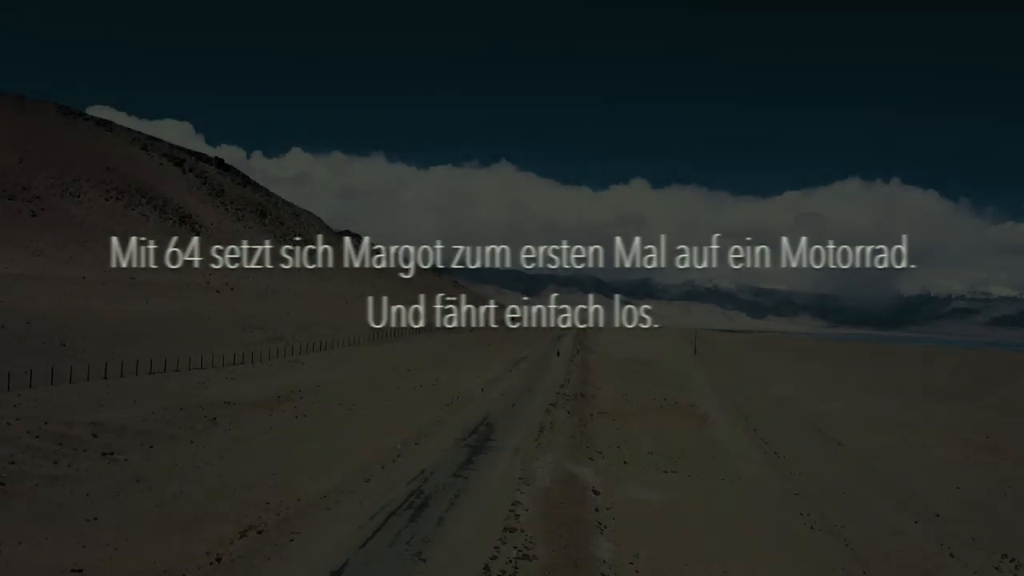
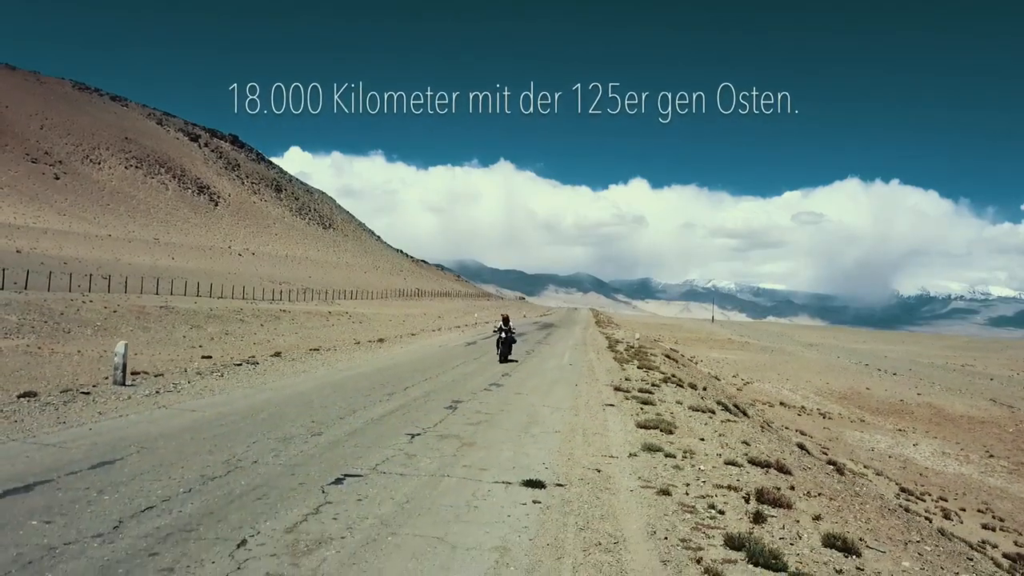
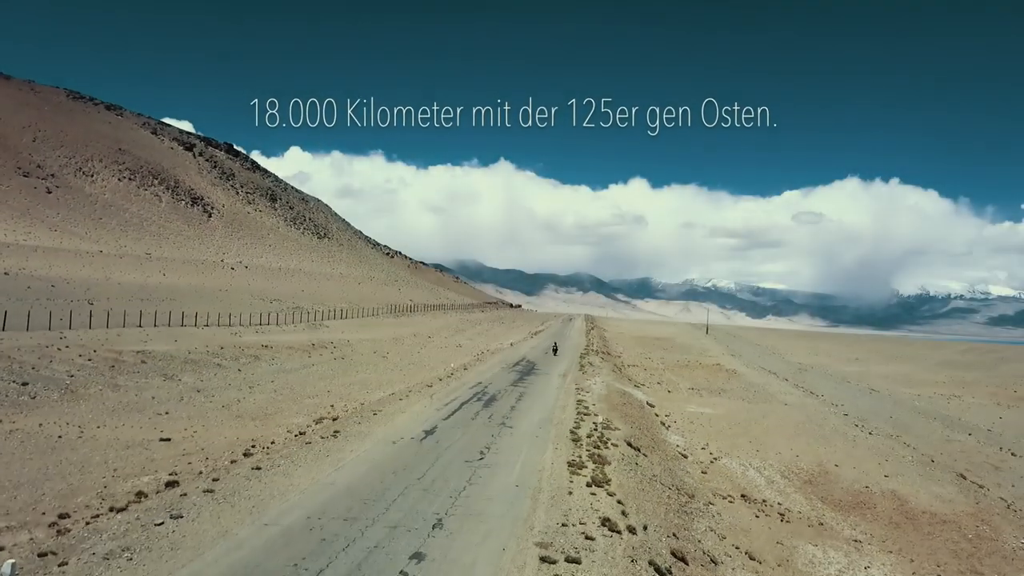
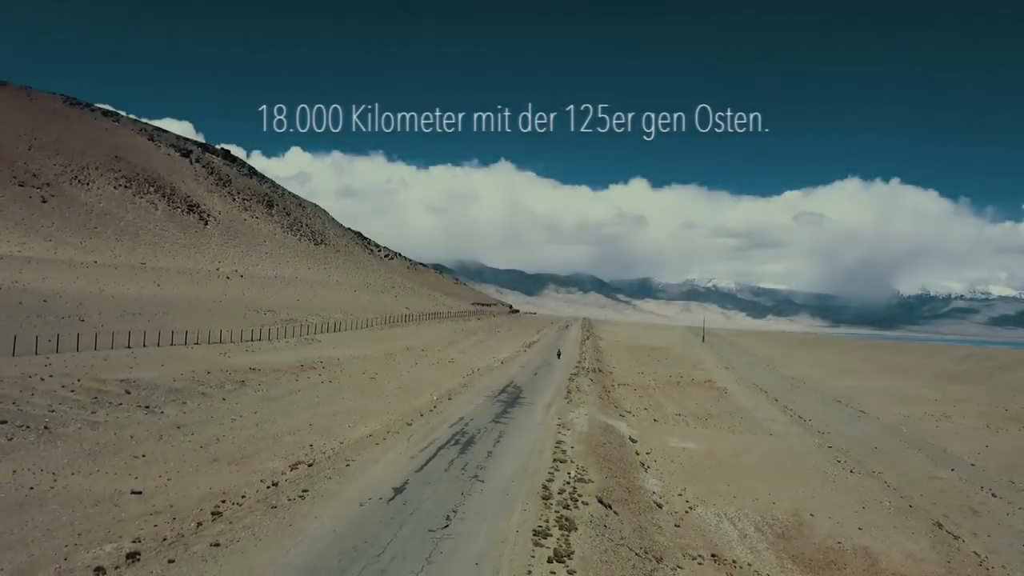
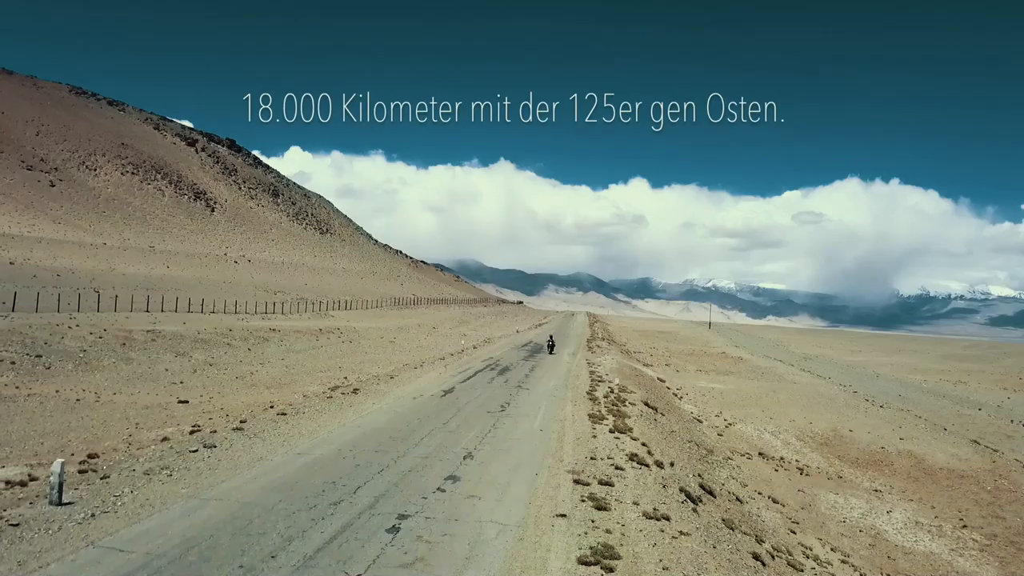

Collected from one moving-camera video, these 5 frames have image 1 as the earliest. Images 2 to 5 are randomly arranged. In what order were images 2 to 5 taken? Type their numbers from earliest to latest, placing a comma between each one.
4, 3, 5, 2
